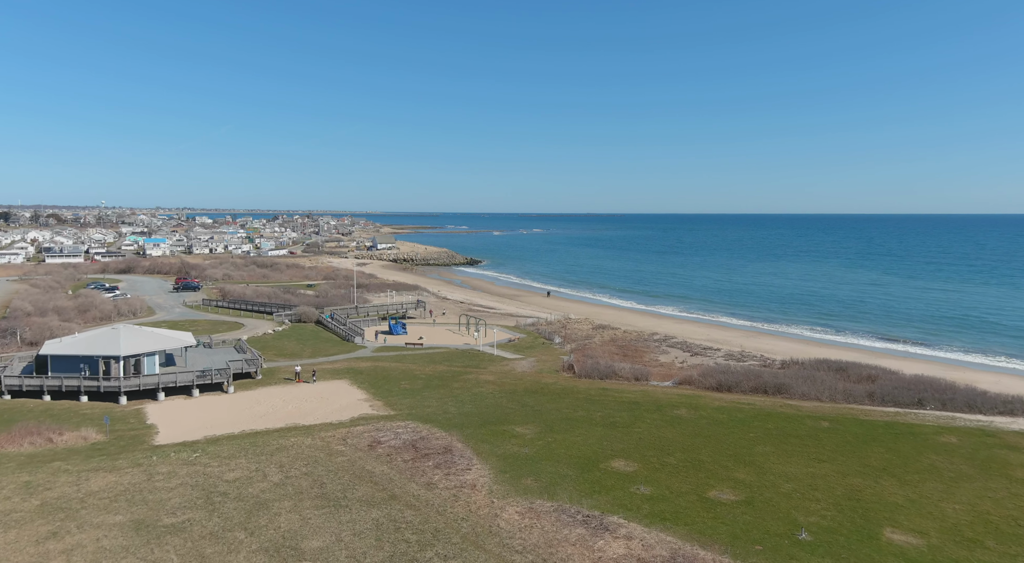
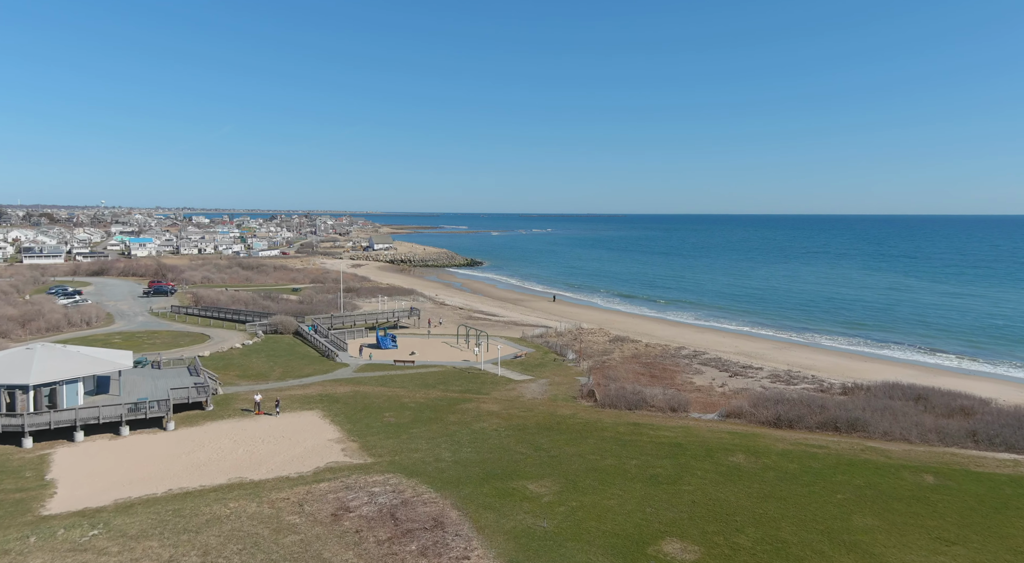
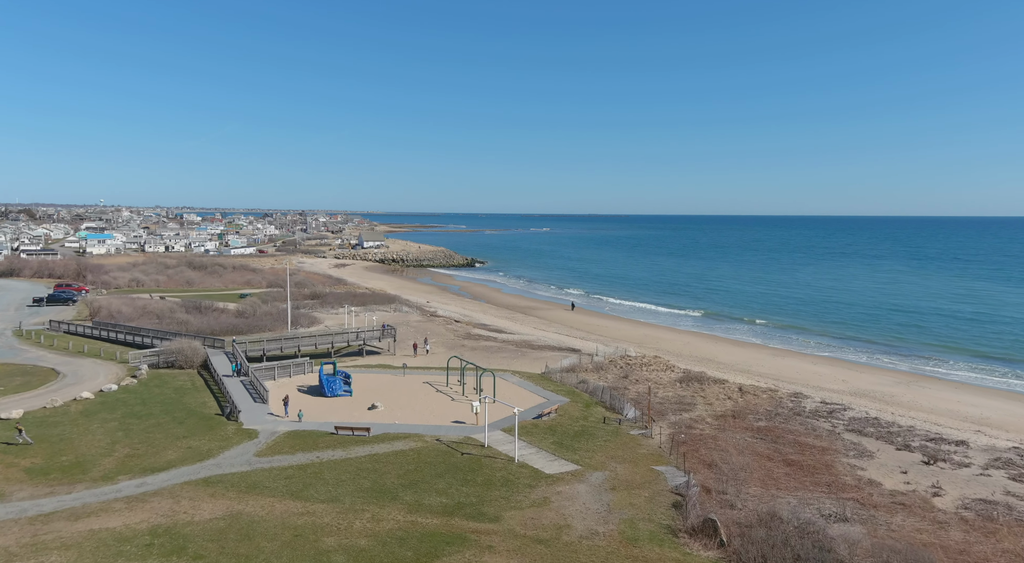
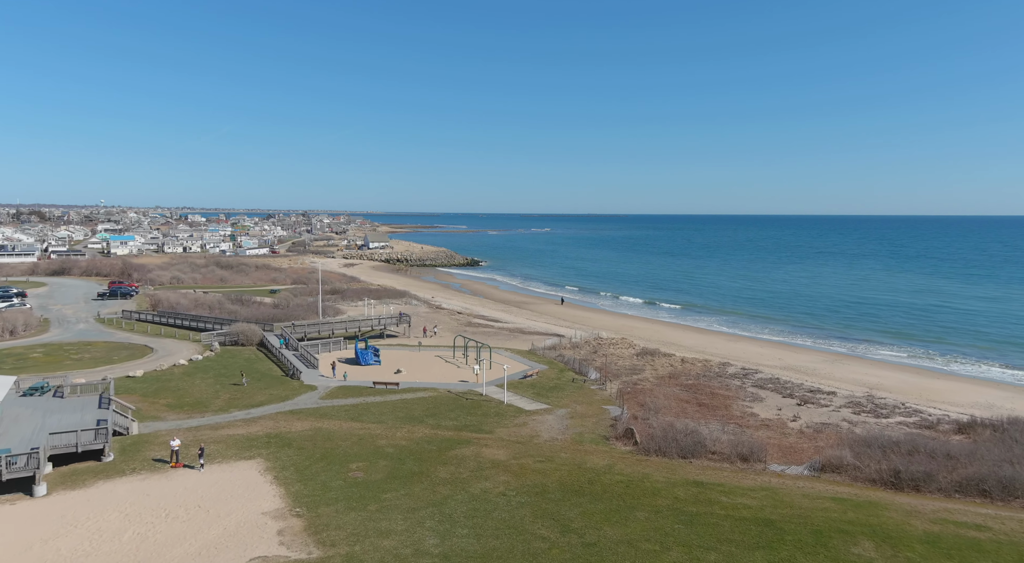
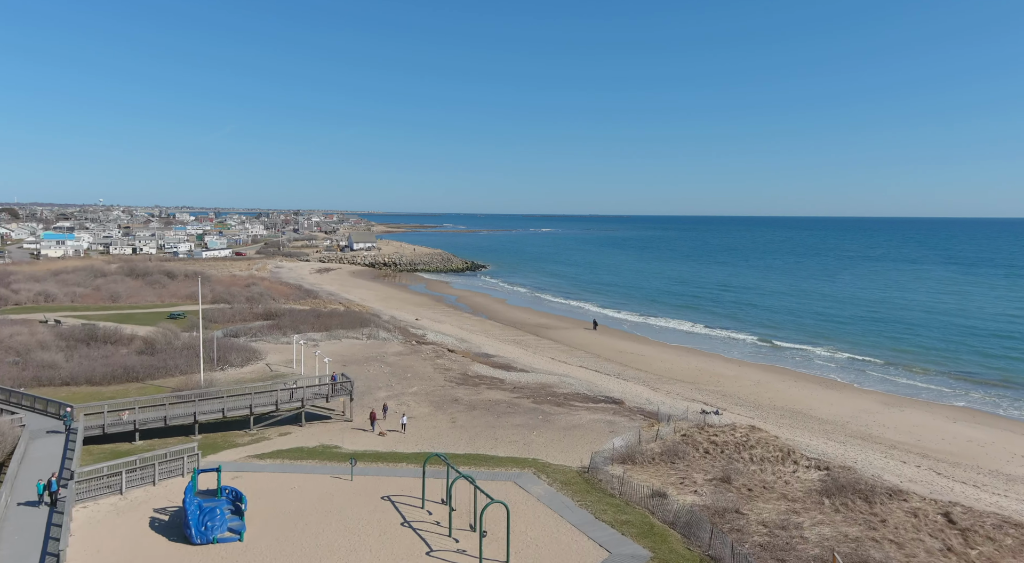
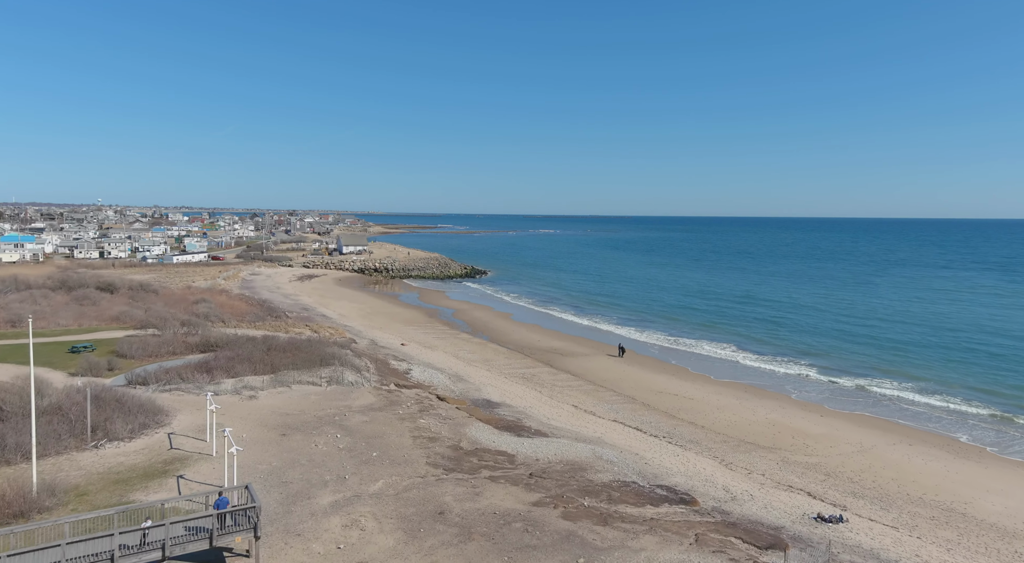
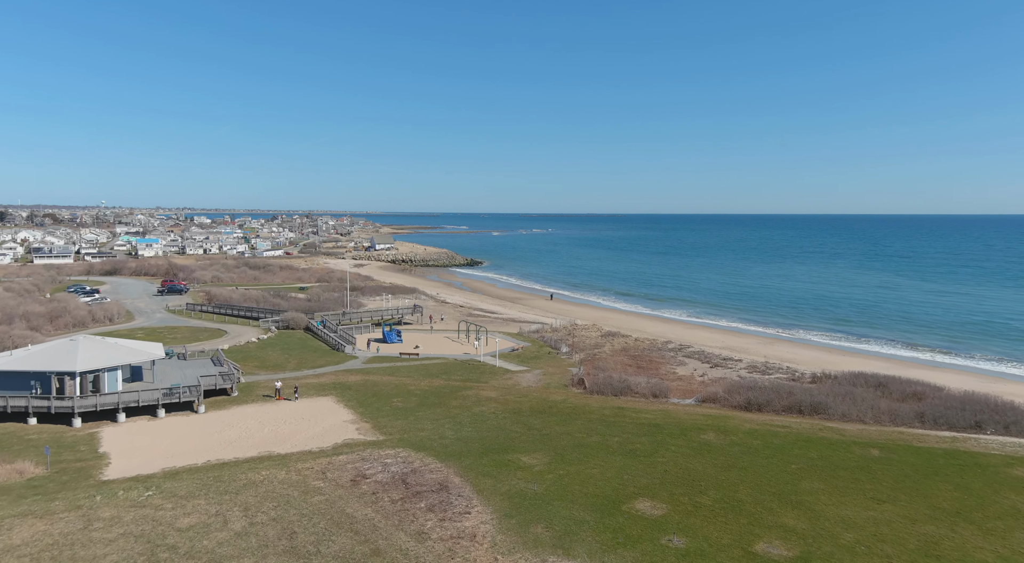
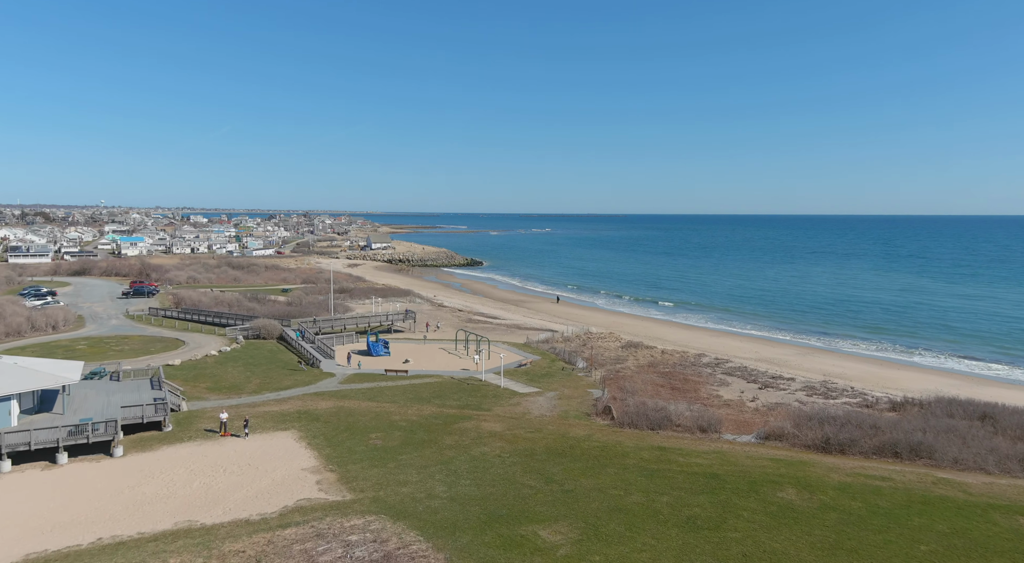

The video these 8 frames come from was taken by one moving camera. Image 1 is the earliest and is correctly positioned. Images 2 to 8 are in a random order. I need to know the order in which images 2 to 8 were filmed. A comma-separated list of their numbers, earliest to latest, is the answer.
7, 2, 8, 4, 3, 5, 6
